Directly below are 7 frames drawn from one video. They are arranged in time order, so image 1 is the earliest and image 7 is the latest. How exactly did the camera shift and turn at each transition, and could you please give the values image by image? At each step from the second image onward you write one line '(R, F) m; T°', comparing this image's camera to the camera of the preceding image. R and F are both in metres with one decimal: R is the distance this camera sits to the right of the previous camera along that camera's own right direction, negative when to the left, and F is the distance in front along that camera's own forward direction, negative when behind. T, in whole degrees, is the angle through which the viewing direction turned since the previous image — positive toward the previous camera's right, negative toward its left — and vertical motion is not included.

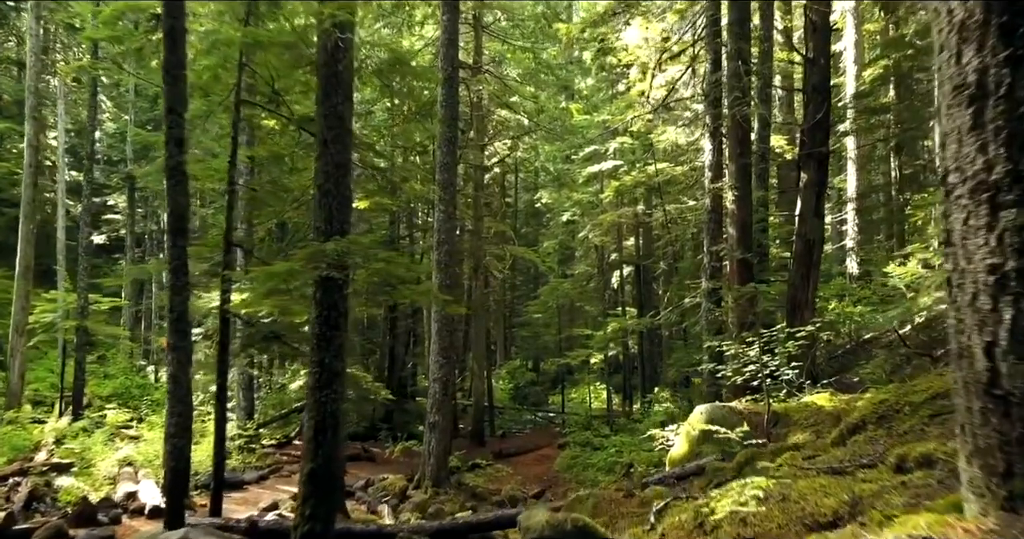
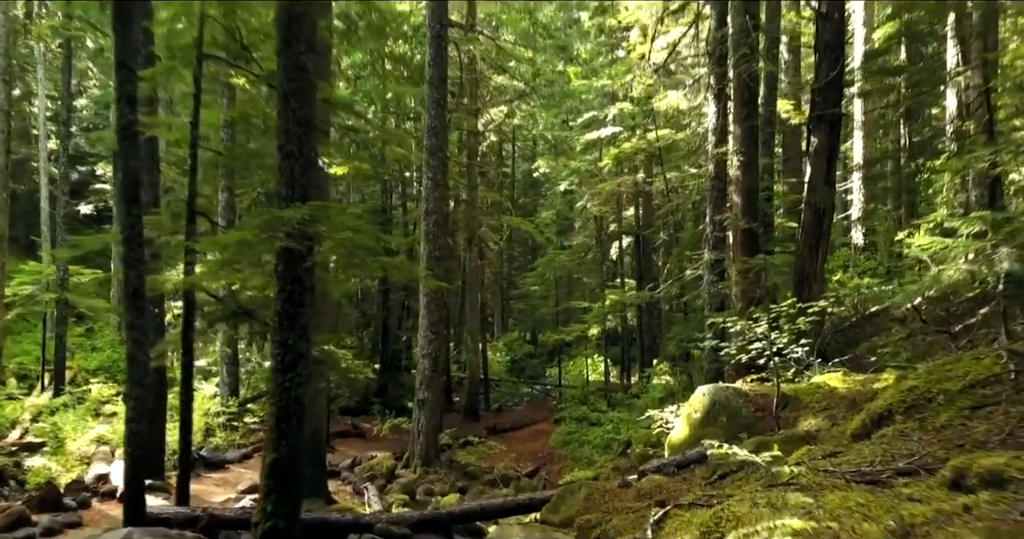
(+0.1, +0.7) m; 0°
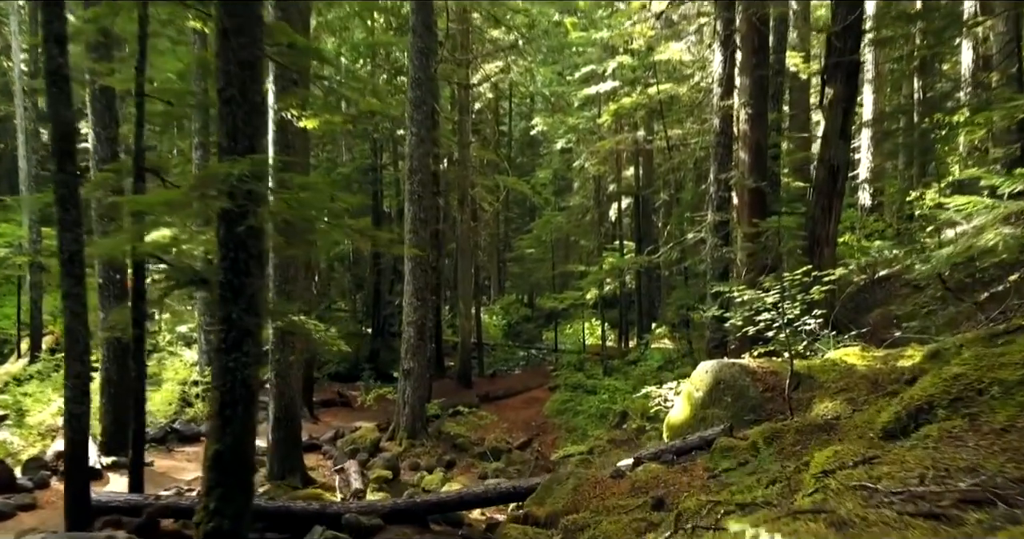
(+0.2, +0.8) m; 0°
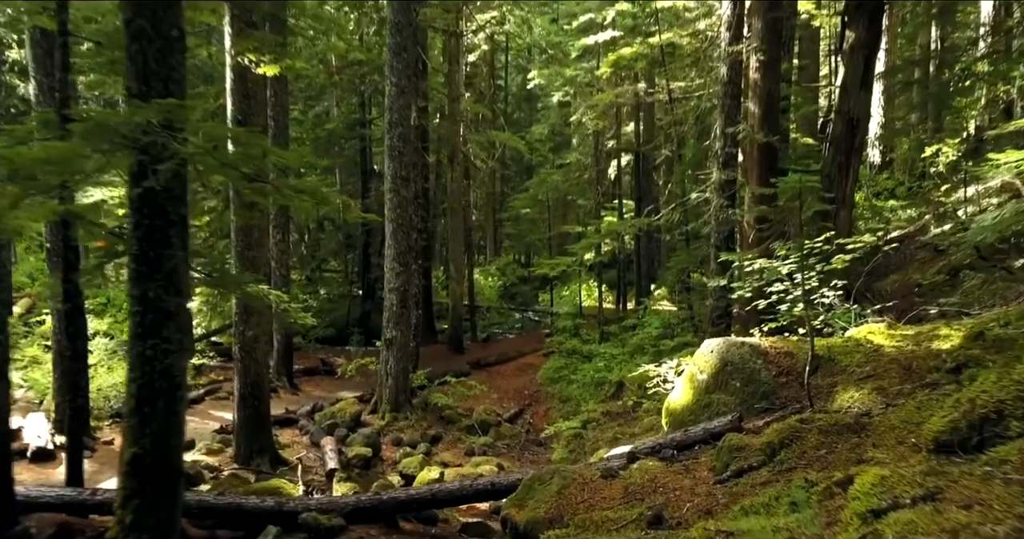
(+0.2, +0.9) m; 0°
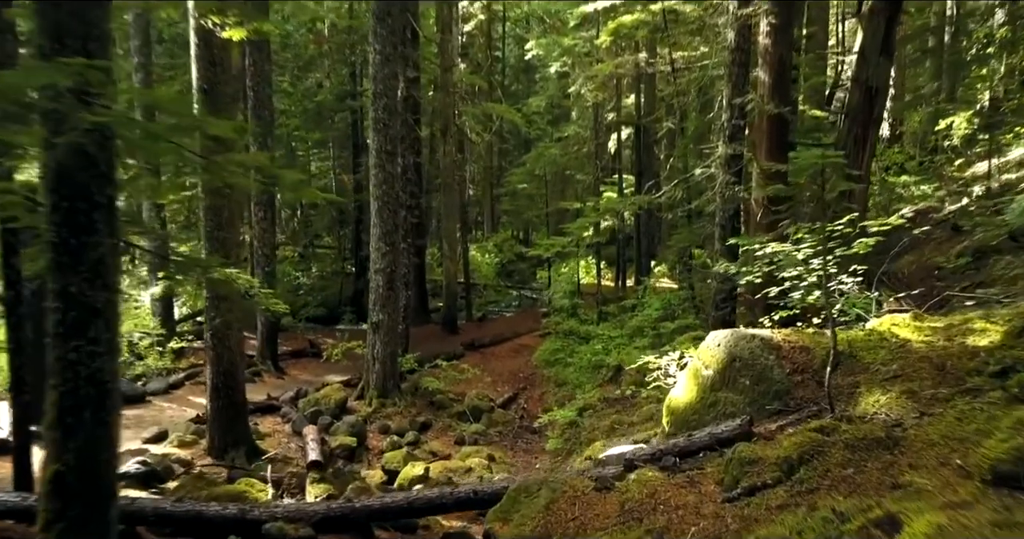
(+0.1, +0.6) m; 0°
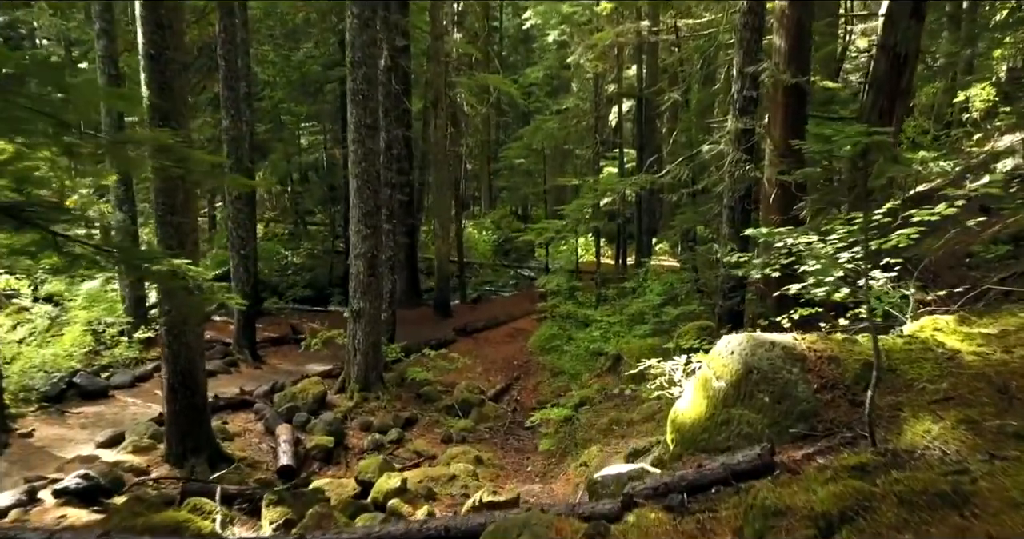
(+0.1, +0.8) m; 0°
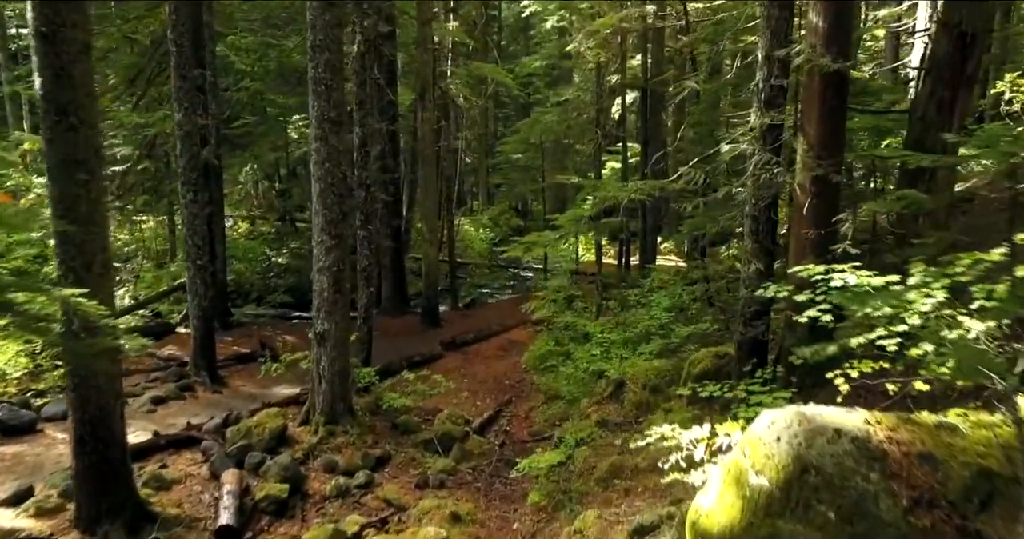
(+0.2, +1.3) m; 0°
